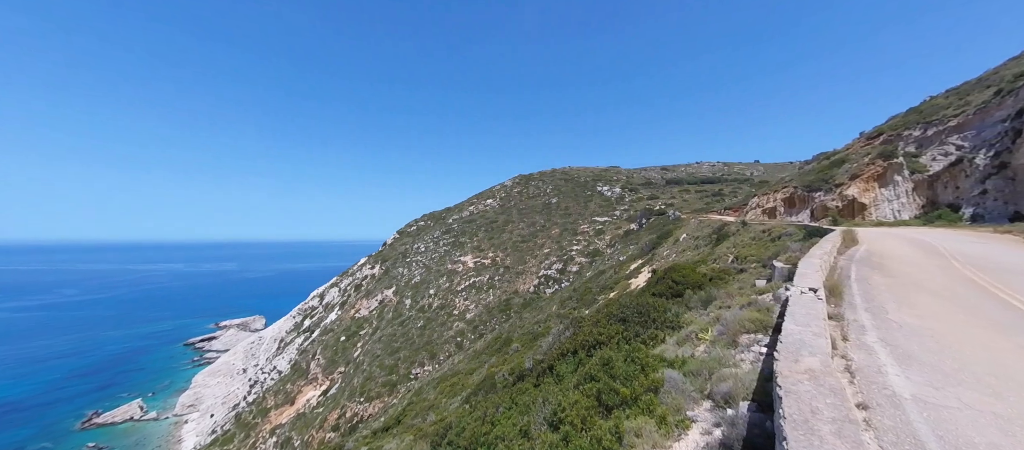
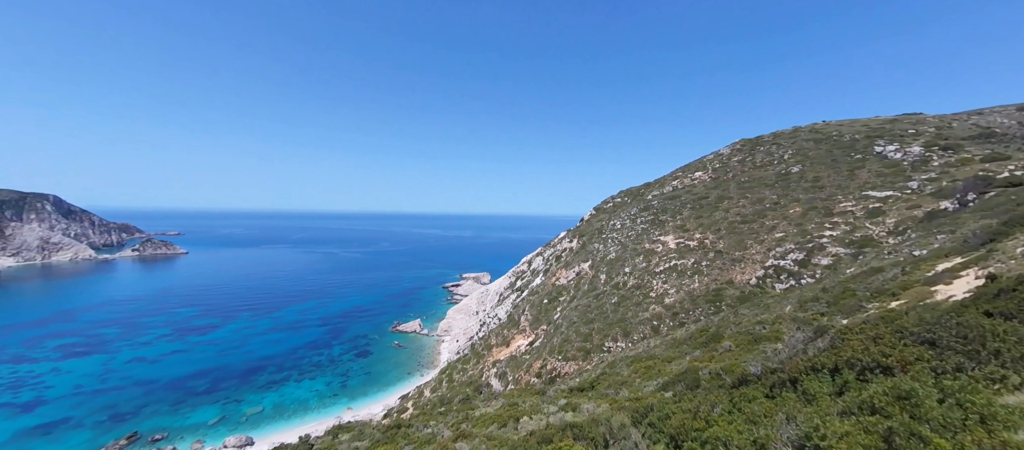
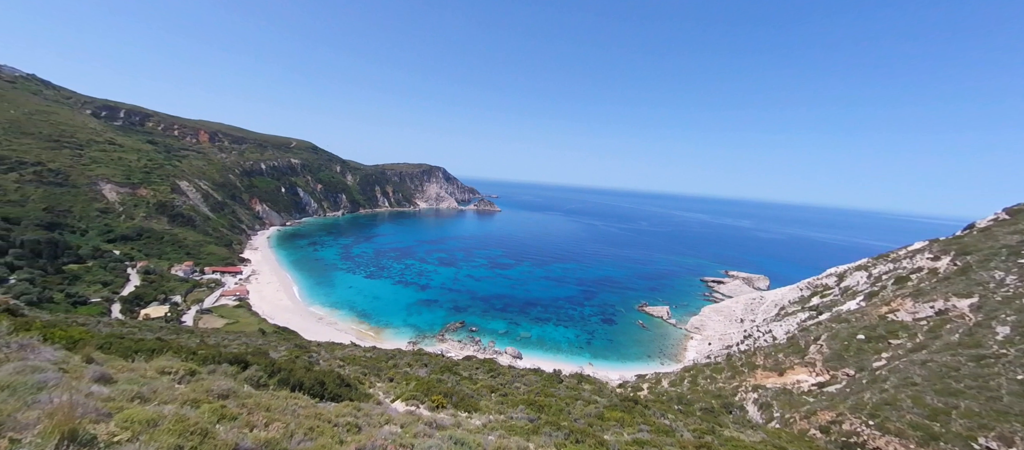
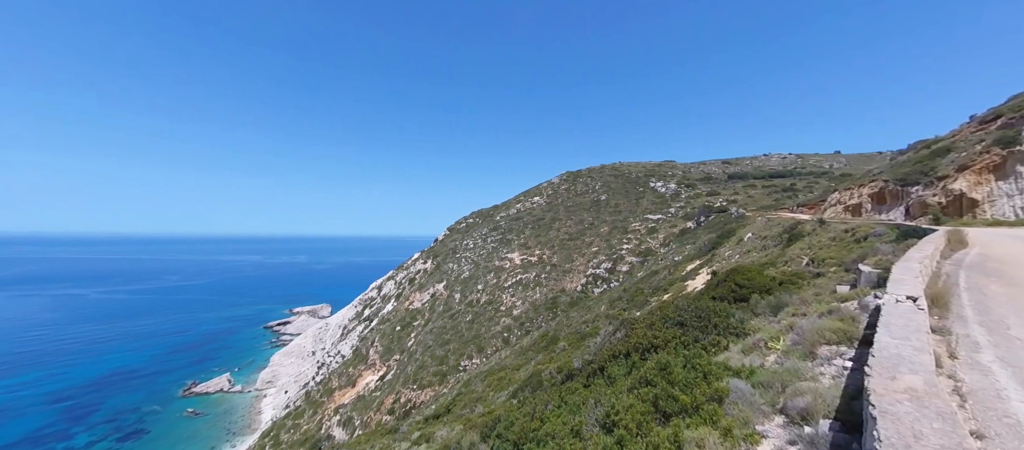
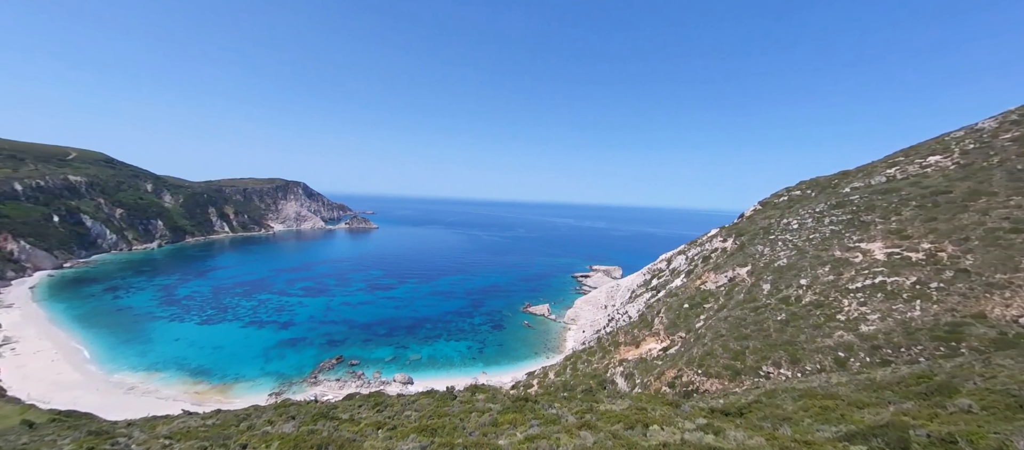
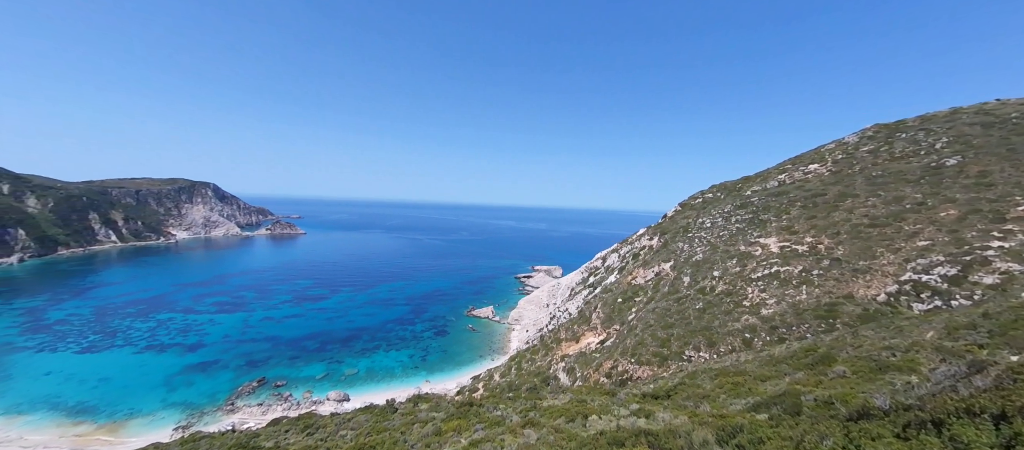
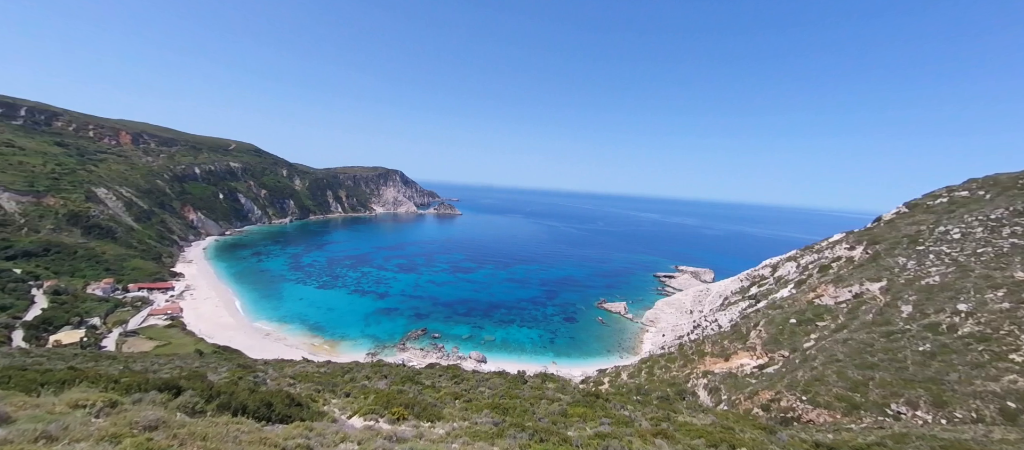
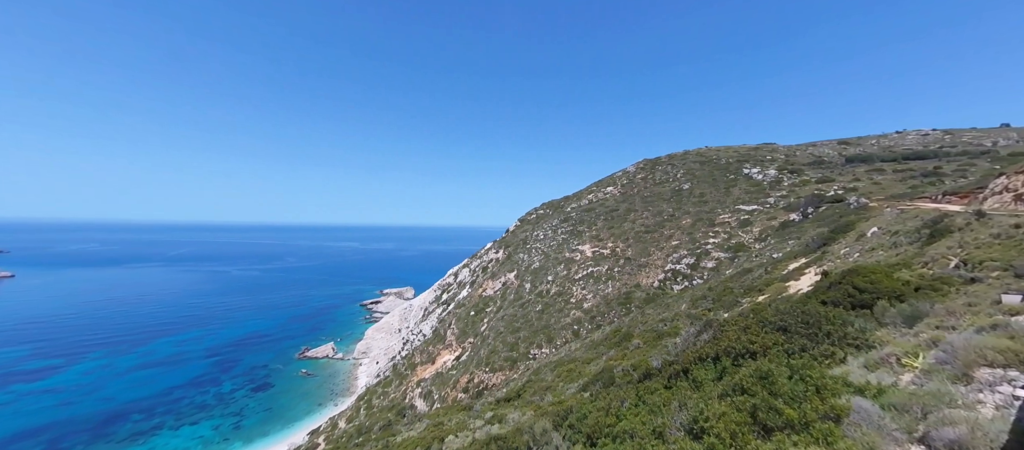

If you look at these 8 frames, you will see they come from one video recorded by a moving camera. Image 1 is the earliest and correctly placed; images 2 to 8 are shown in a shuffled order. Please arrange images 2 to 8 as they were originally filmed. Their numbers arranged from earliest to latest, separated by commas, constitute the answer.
4, 8, 2, 6, 5, 7, 3
